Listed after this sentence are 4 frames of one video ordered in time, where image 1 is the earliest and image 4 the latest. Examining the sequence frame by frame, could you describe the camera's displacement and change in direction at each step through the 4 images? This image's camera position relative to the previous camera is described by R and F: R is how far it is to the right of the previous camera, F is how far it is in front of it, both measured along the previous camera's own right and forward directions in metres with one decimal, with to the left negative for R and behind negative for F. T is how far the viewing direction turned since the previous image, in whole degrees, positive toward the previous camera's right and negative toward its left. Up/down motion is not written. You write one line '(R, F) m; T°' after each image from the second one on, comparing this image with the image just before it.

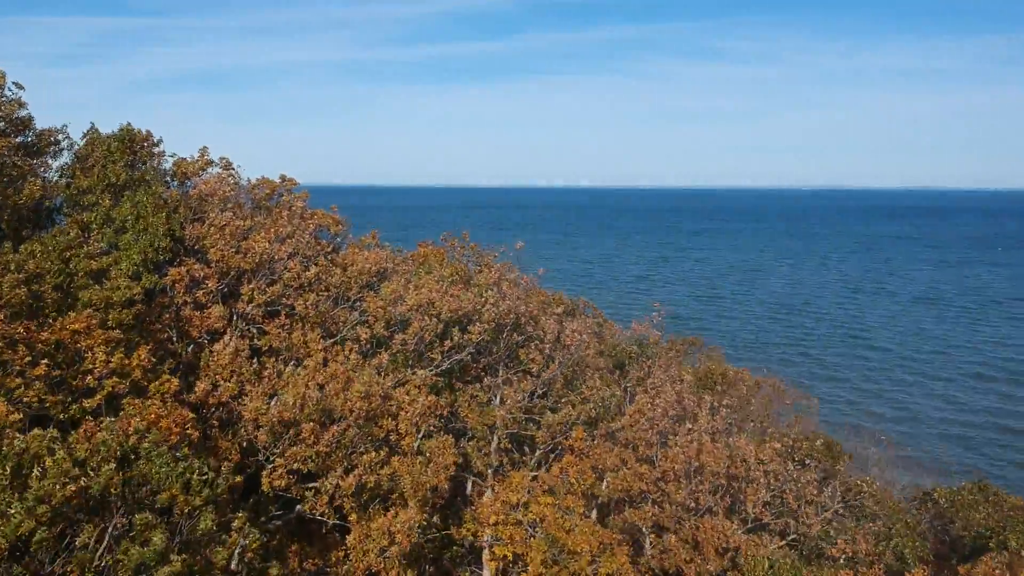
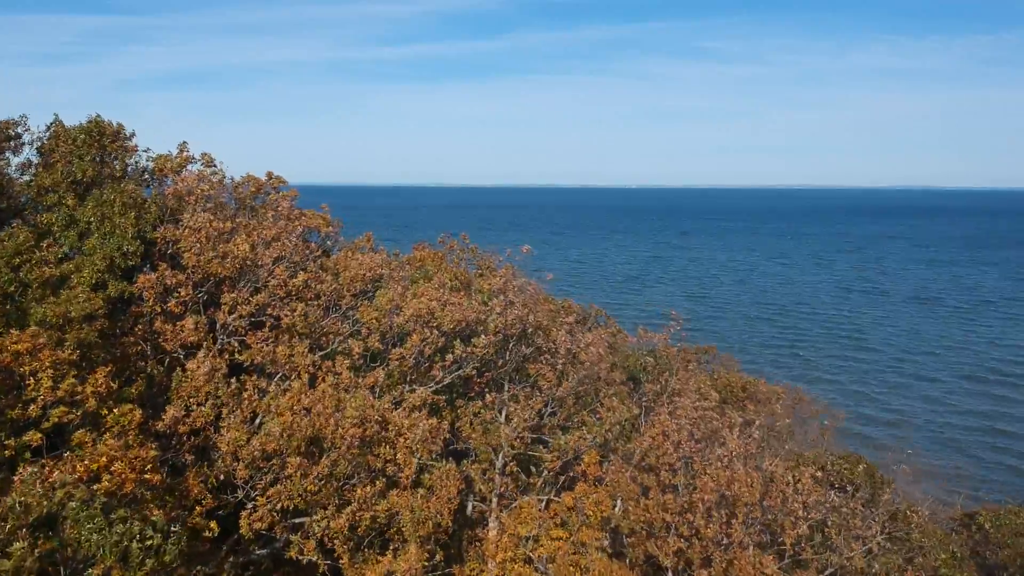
(-0.3, +1.8) m; 0°
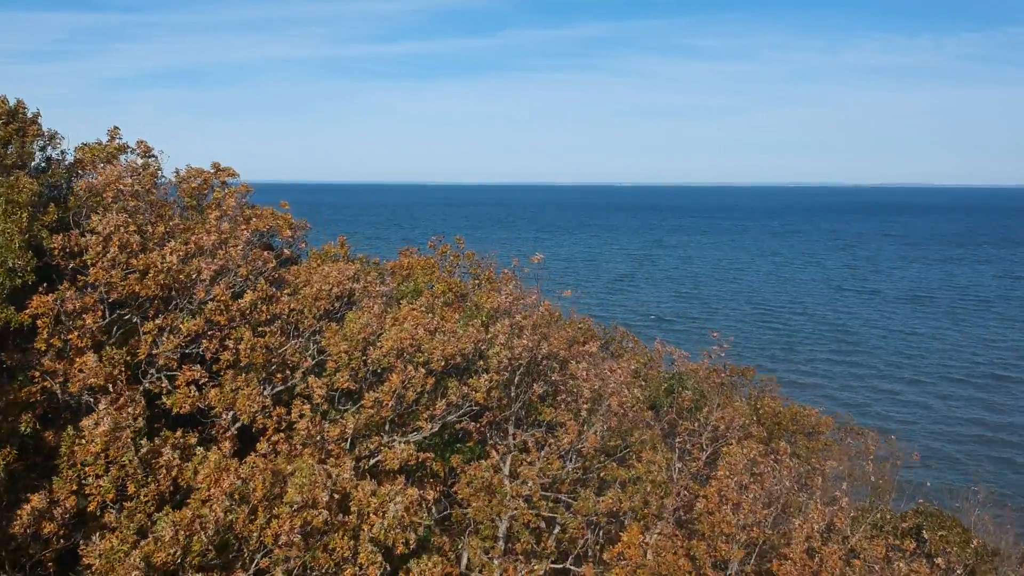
(-0.2, +3.9) m; 0°
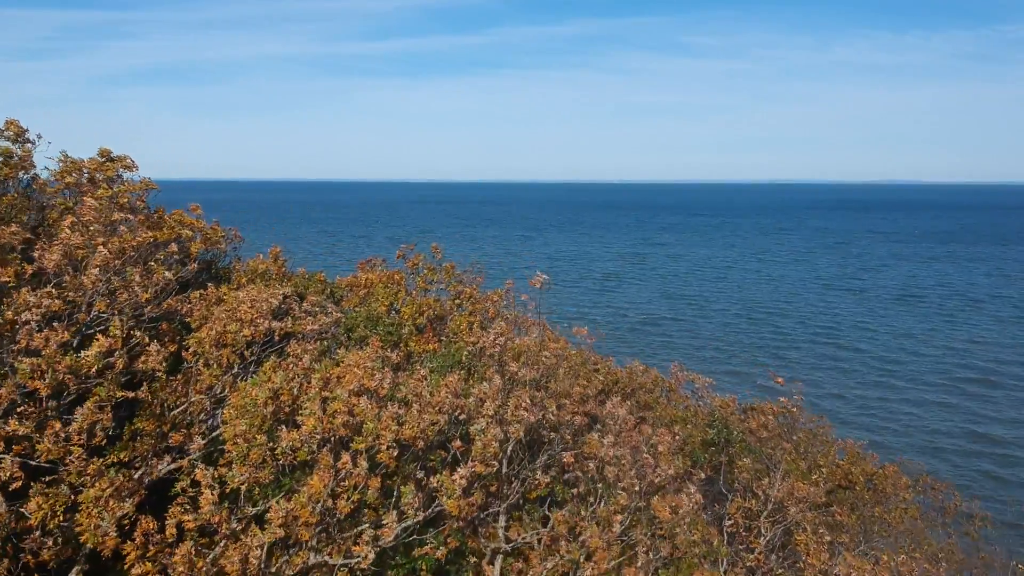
(0.0, +4.7) m; 0°
